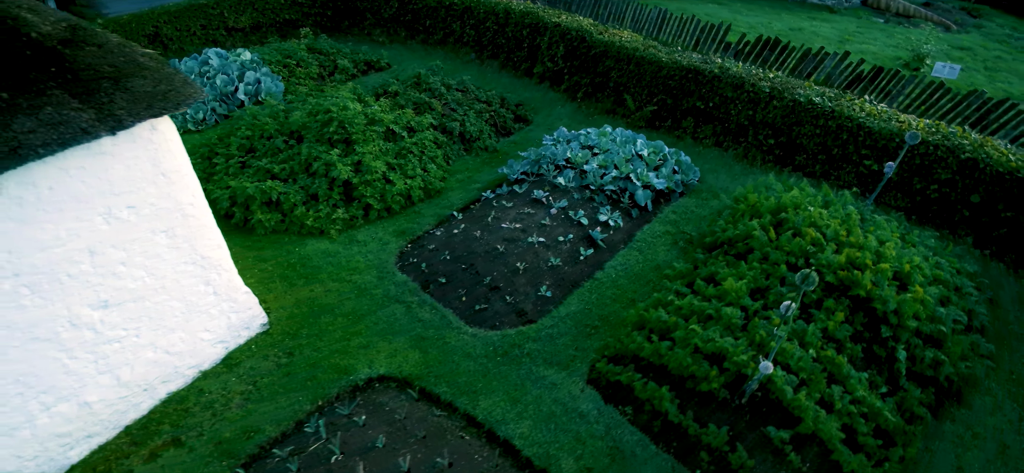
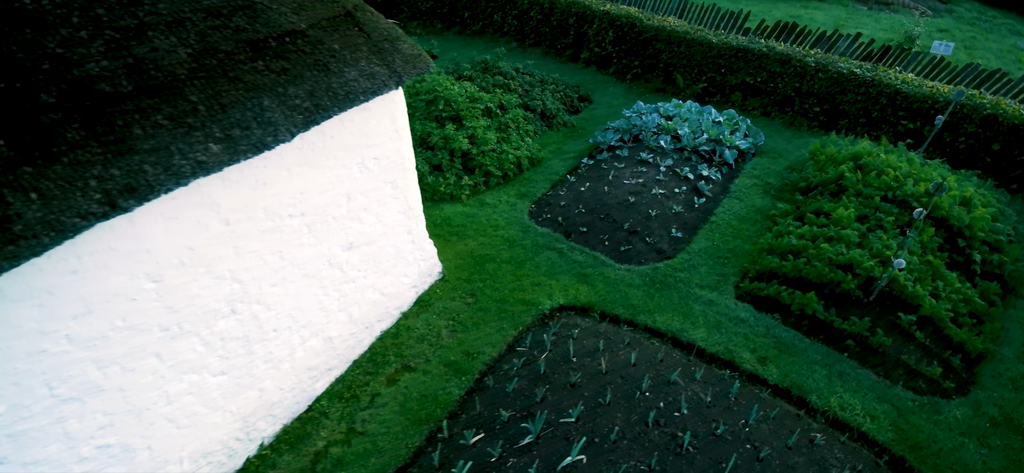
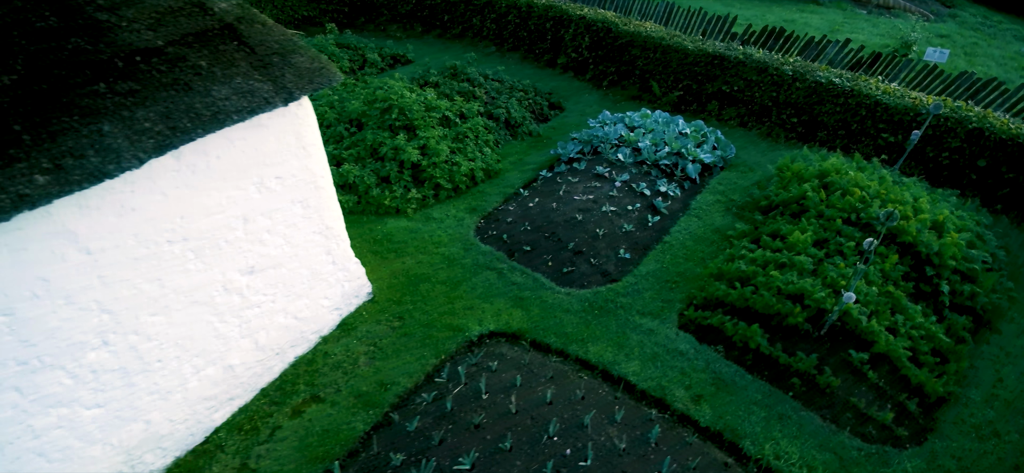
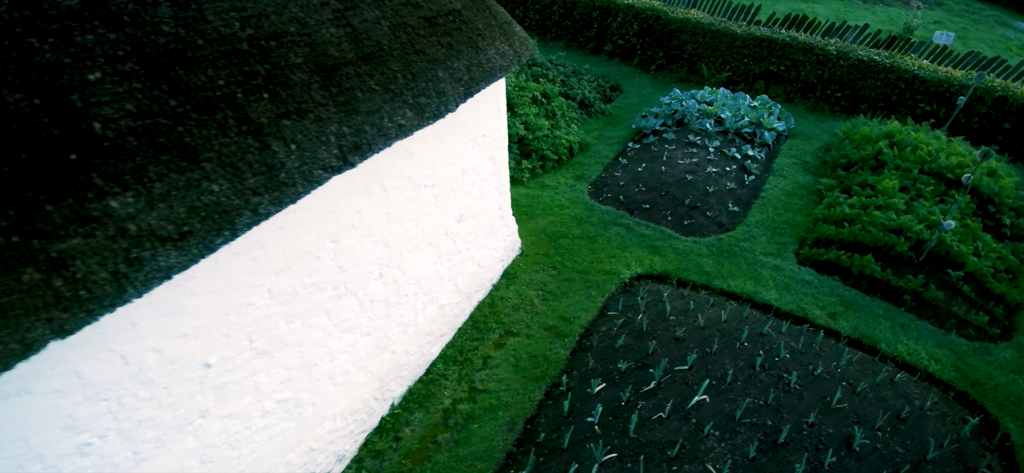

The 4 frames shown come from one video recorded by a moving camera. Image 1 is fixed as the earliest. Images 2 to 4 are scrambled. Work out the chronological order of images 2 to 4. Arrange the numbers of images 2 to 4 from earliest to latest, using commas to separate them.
3, 2, 4
